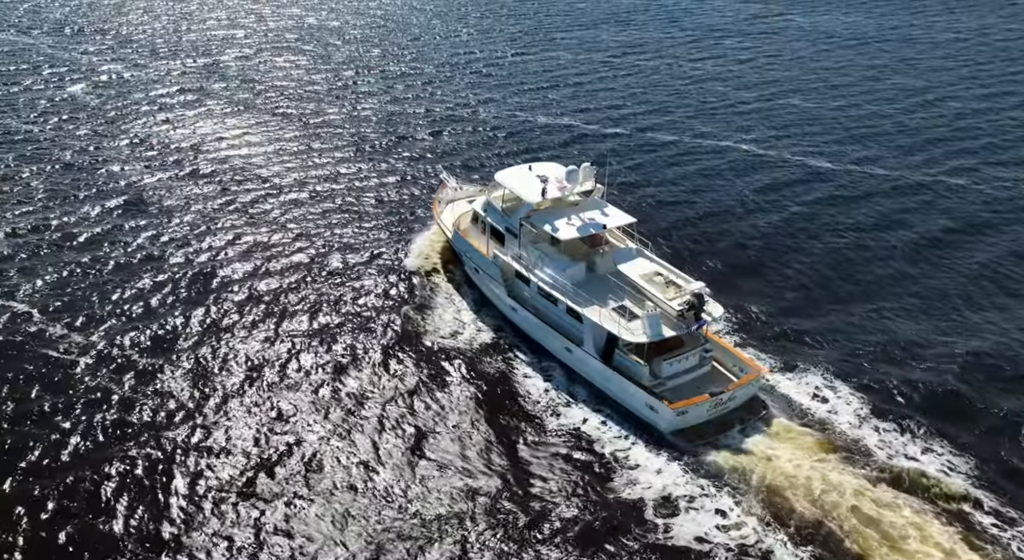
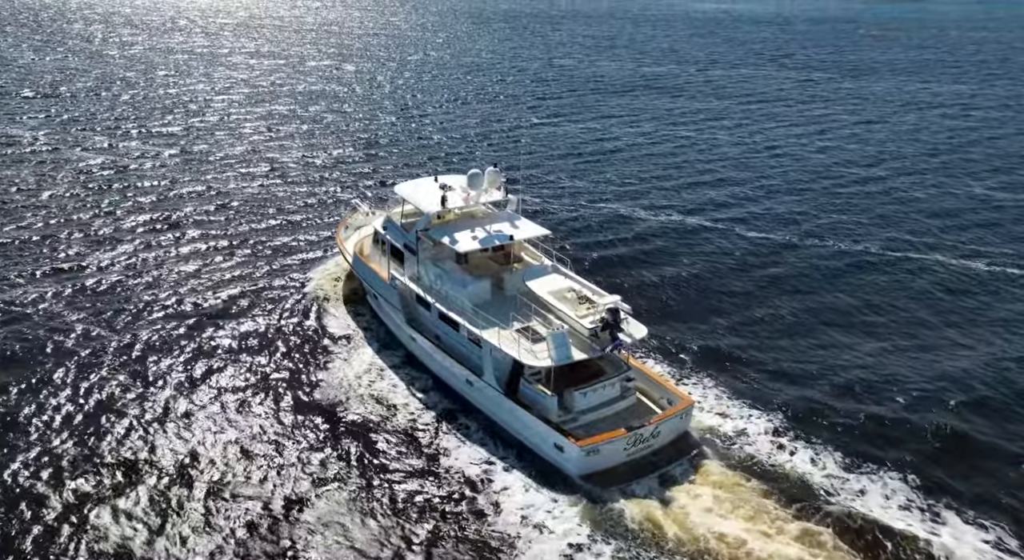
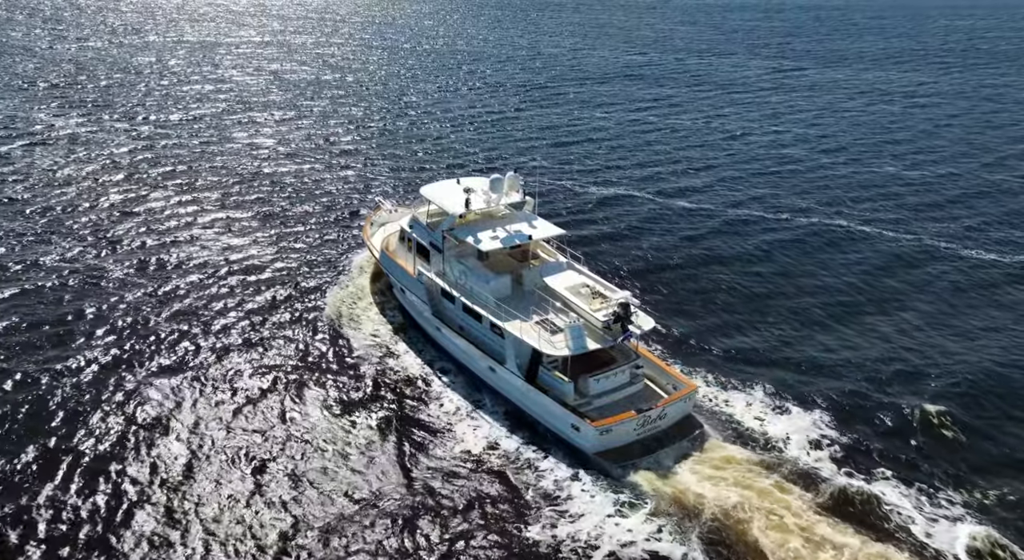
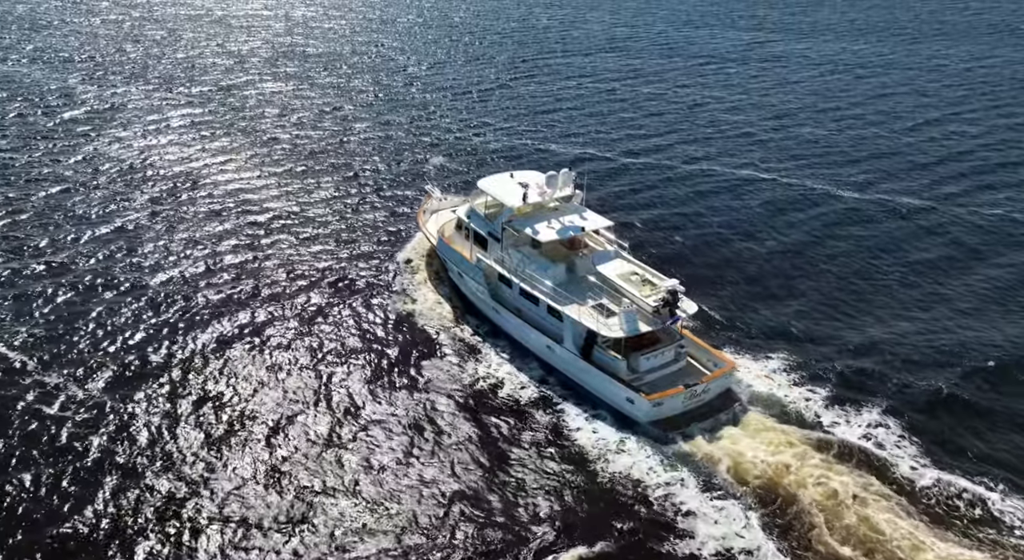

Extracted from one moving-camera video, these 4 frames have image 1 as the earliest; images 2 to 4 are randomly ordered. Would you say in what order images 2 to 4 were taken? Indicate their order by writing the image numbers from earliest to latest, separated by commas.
4, 3, 2
